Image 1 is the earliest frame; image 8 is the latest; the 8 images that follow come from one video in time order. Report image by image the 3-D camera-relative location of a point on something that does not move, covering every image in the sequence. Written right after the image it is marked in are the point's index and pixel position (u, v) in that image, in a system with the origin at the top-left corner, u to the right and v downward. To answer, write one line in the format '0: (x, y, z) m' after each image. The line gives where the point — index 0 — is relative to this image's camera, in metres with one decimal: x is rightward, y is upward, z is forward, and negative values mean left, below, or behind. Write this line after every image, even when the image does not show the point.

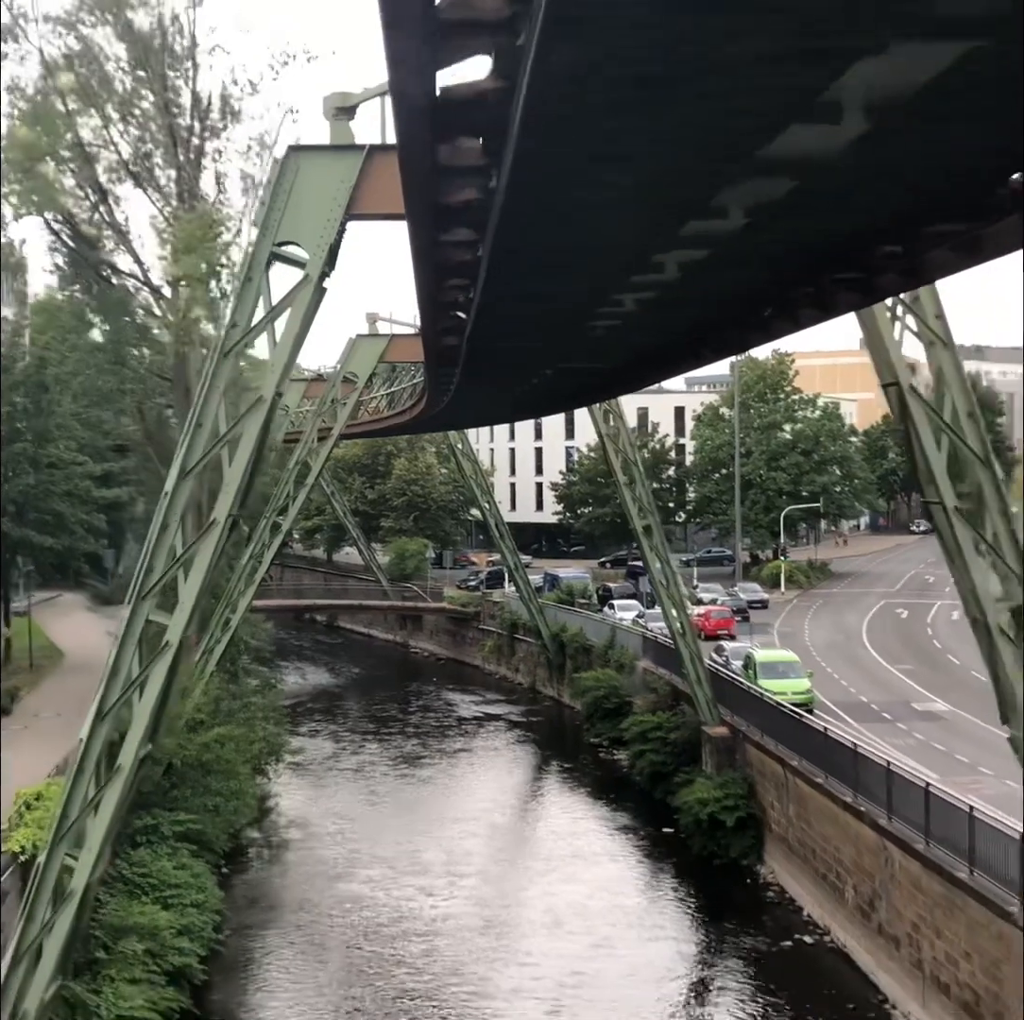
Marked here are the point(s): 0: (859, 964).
0: (+2.5, -3.3, +11.5) m
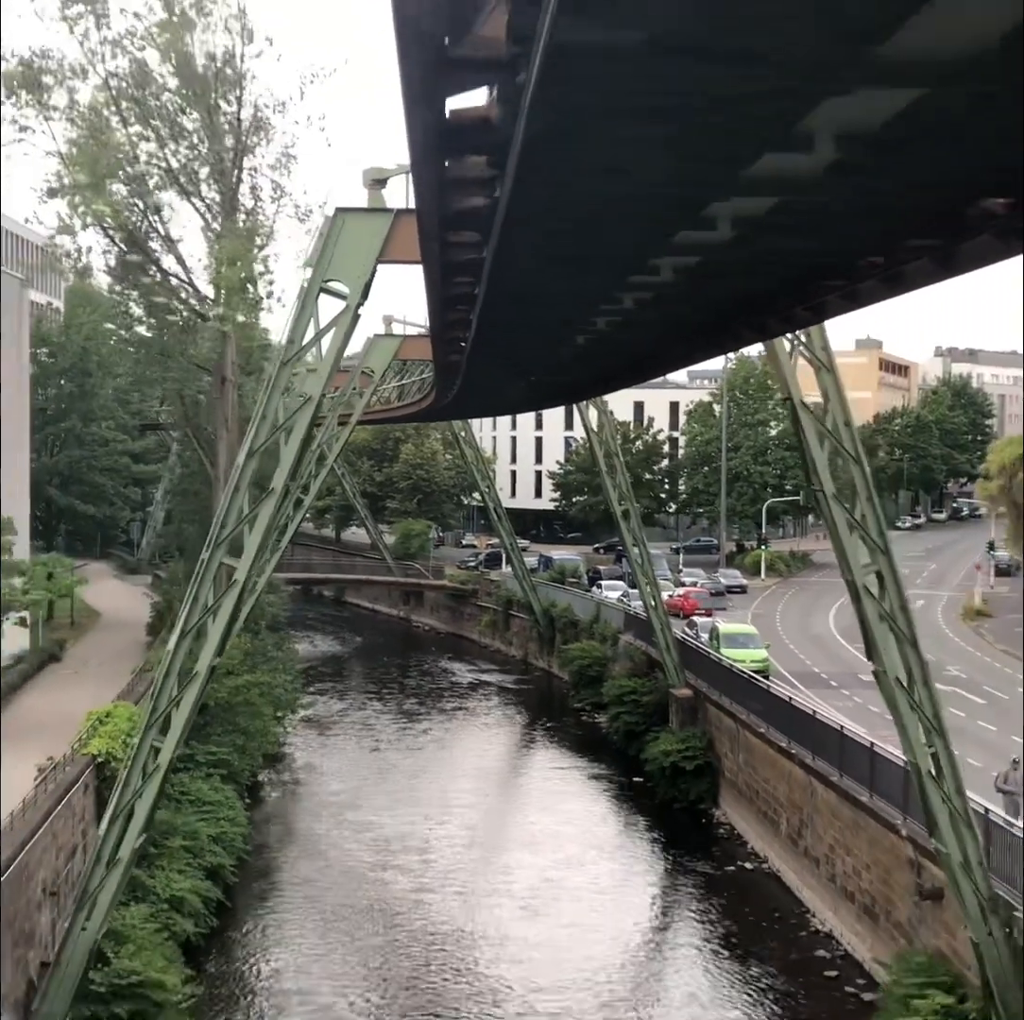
0: (+2.4, -3.2, +13.5) m
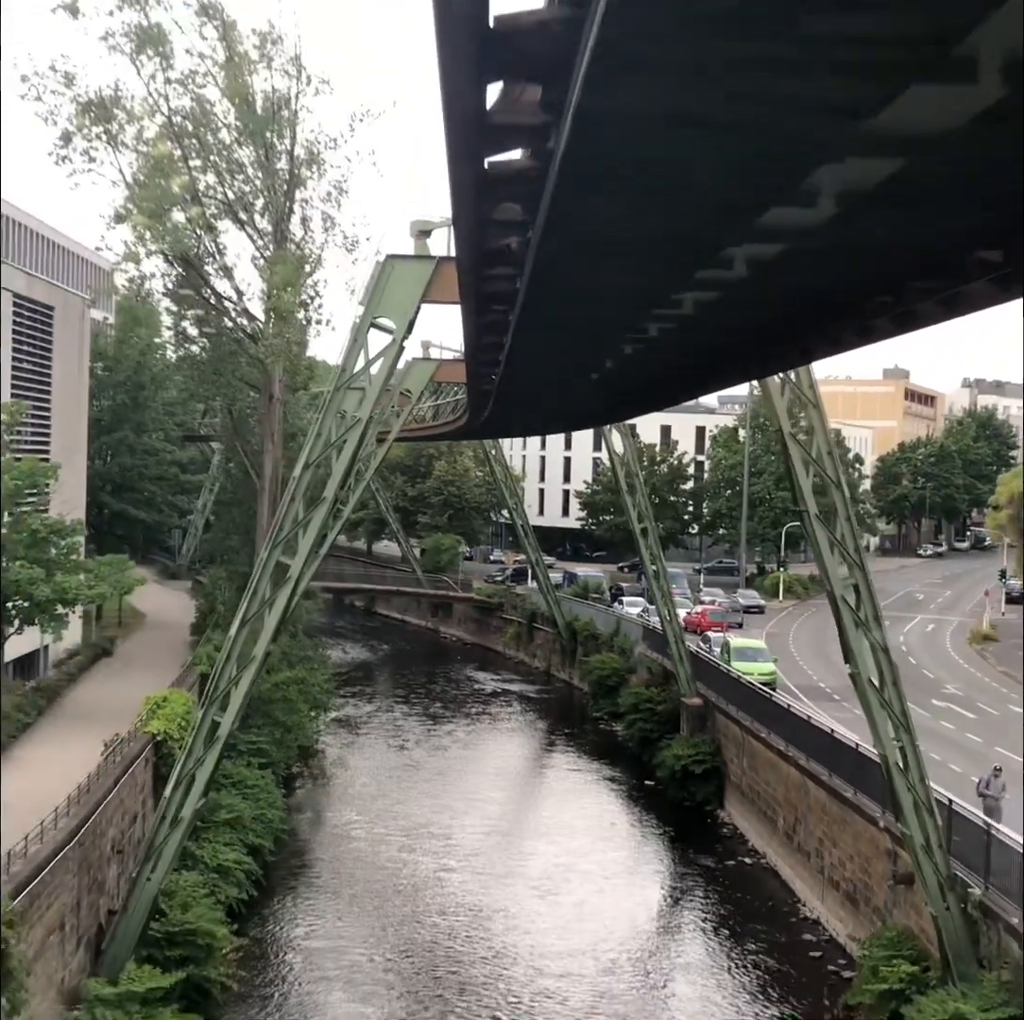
0: (+2.5, -3.4, +14.6) m
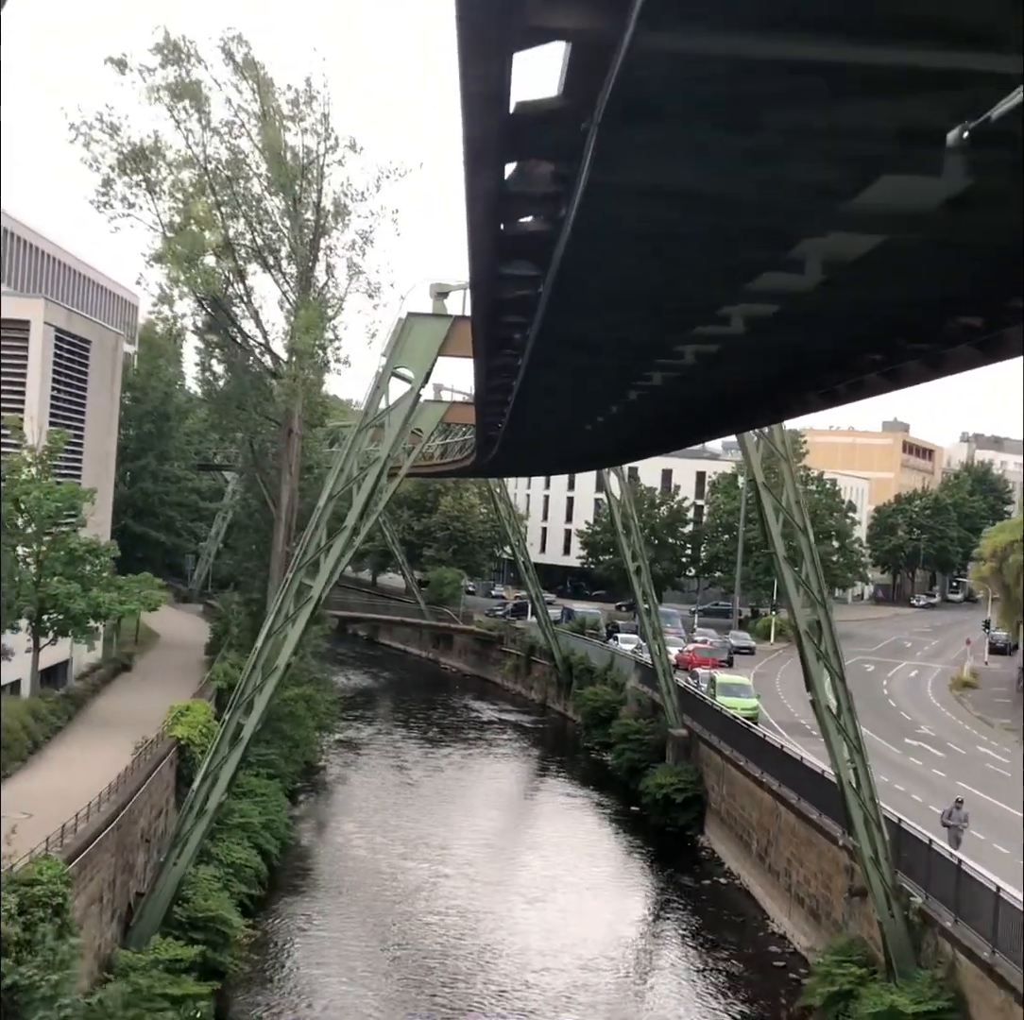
0: (+2.4, -3.8, +15.7) m
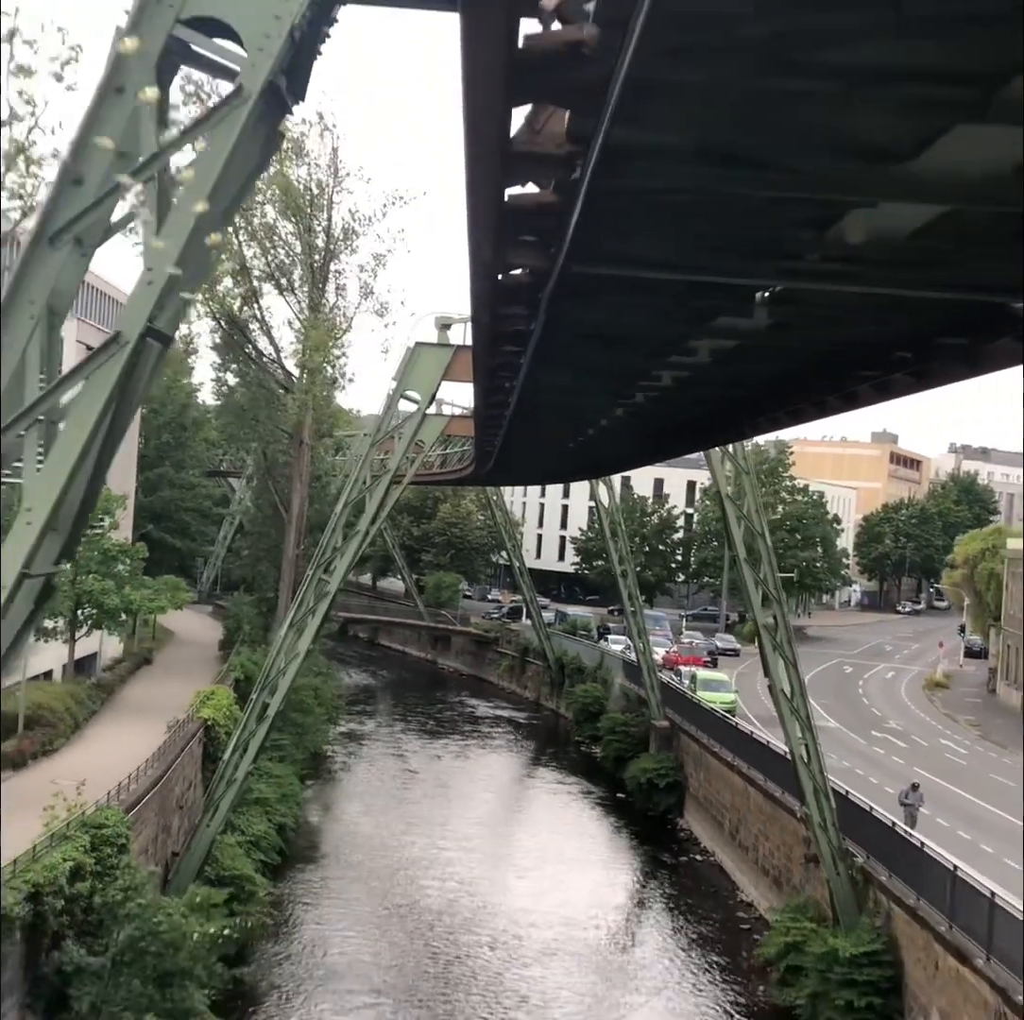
0: (+2.3, -3.9, +17.1) m
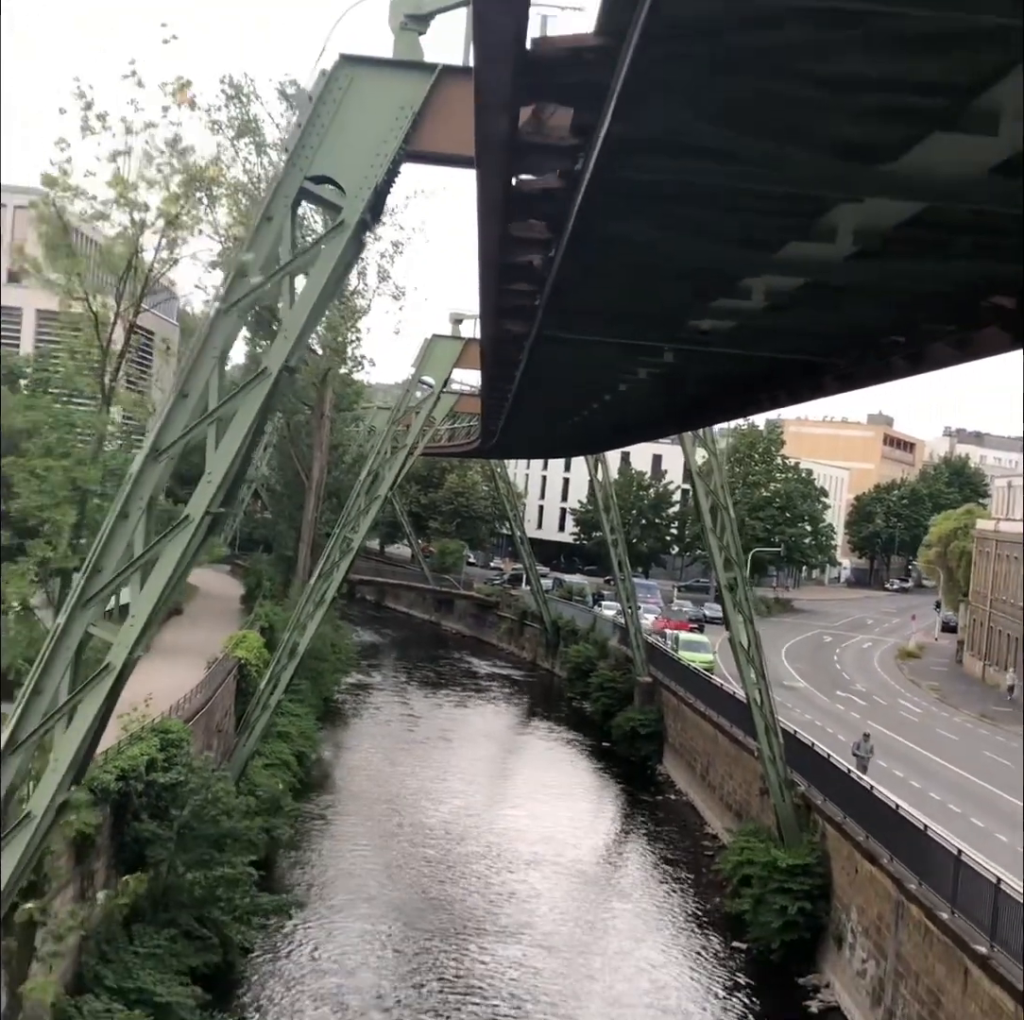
0: (+2.2, -3.6, +19.2) m
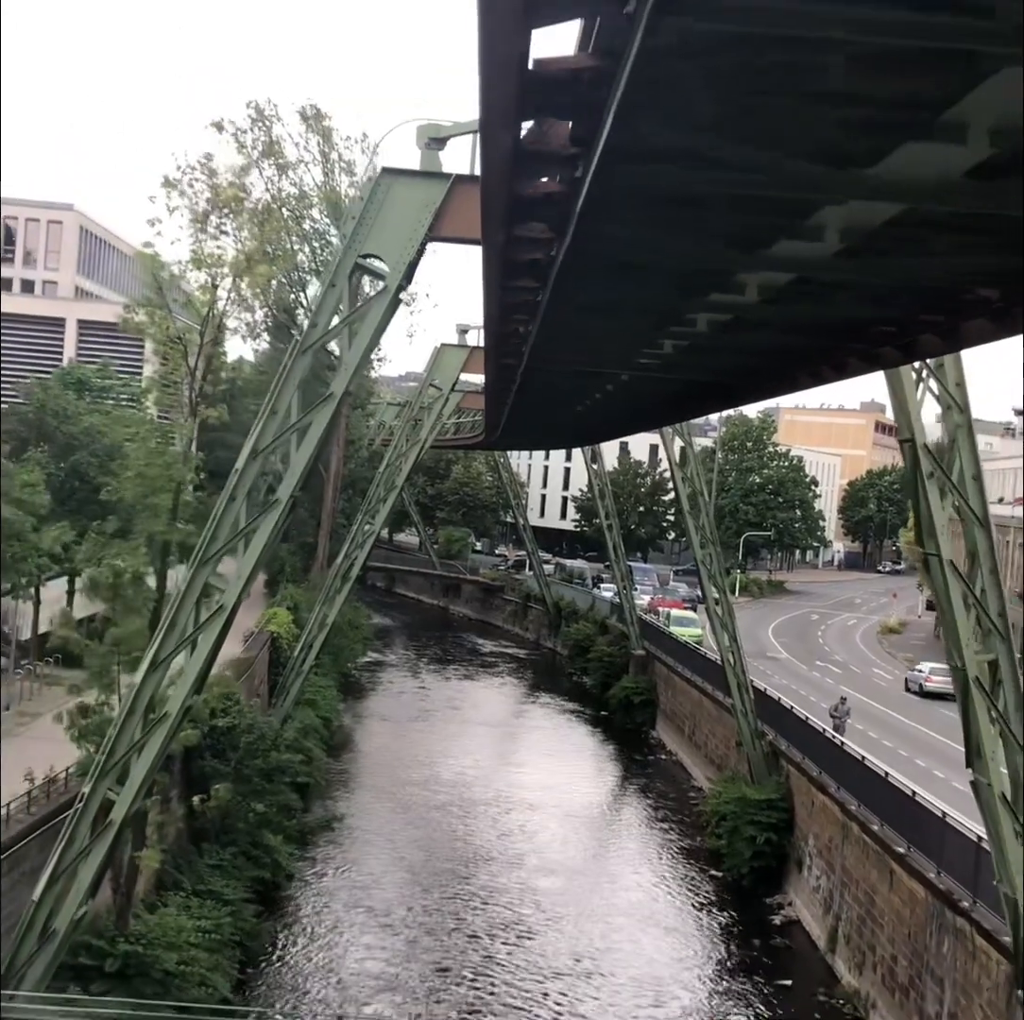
0: (+2.3, -3.4, +21.2) m
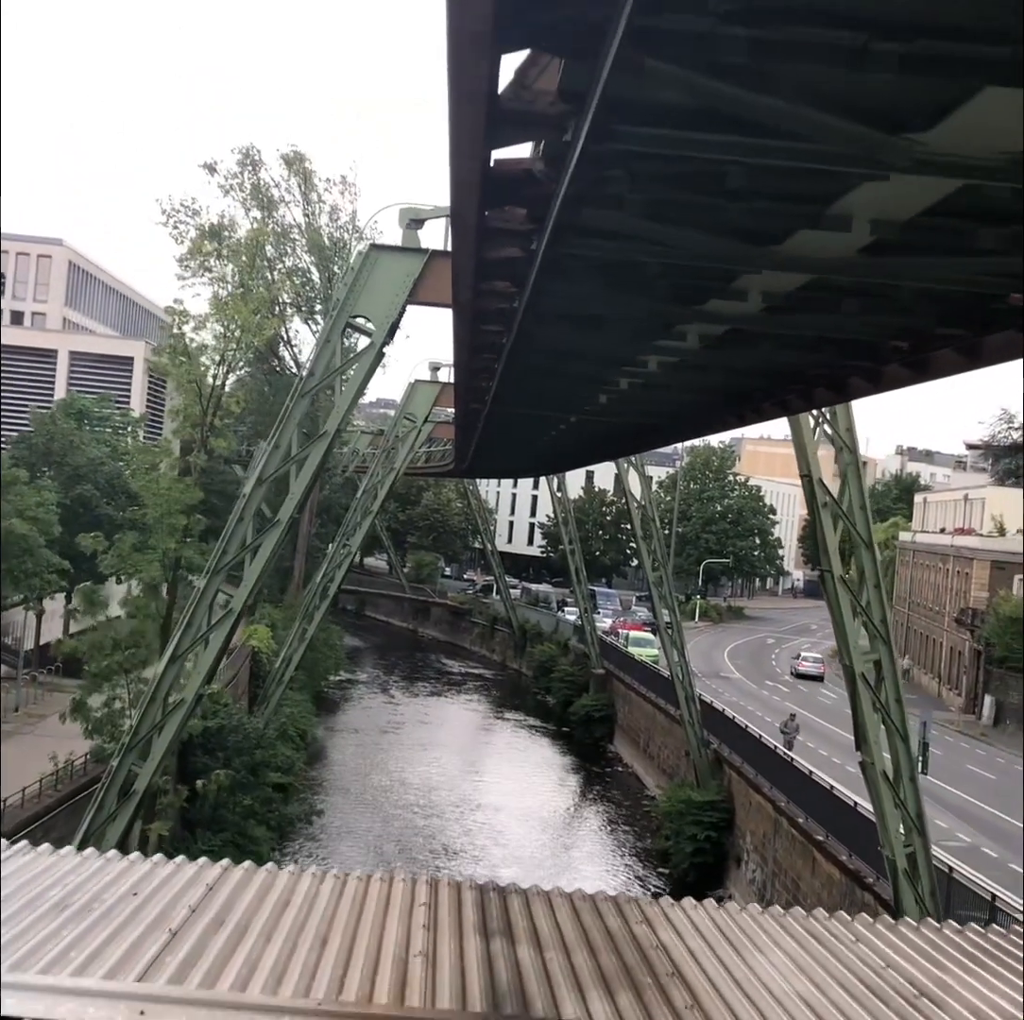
0: (+1.8, -3.8, +22.5) m
